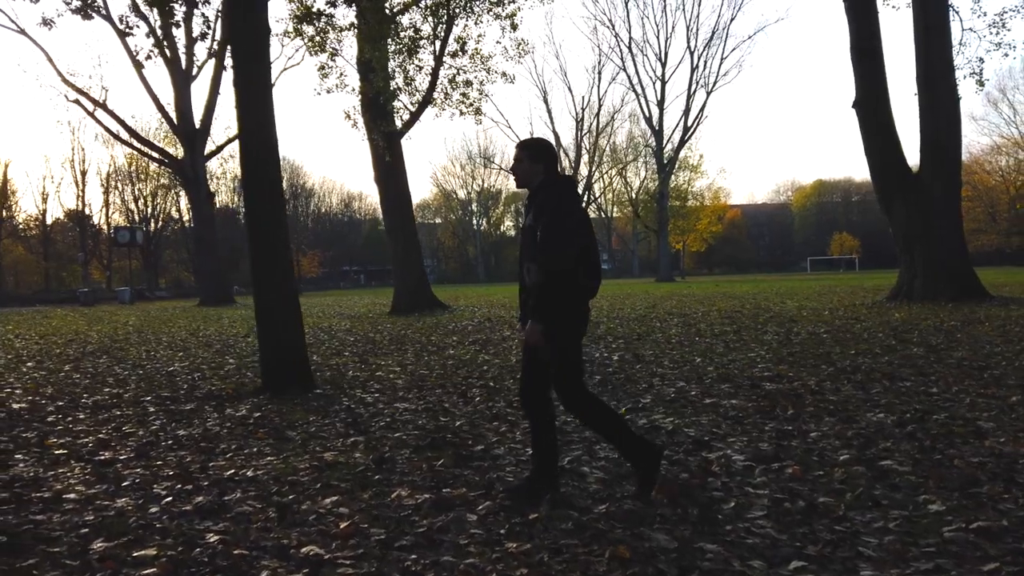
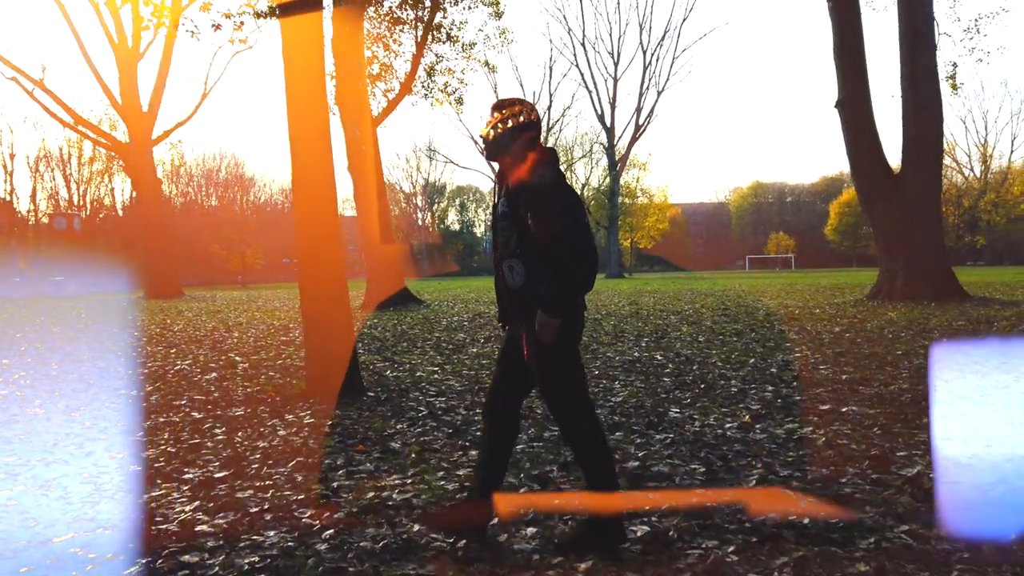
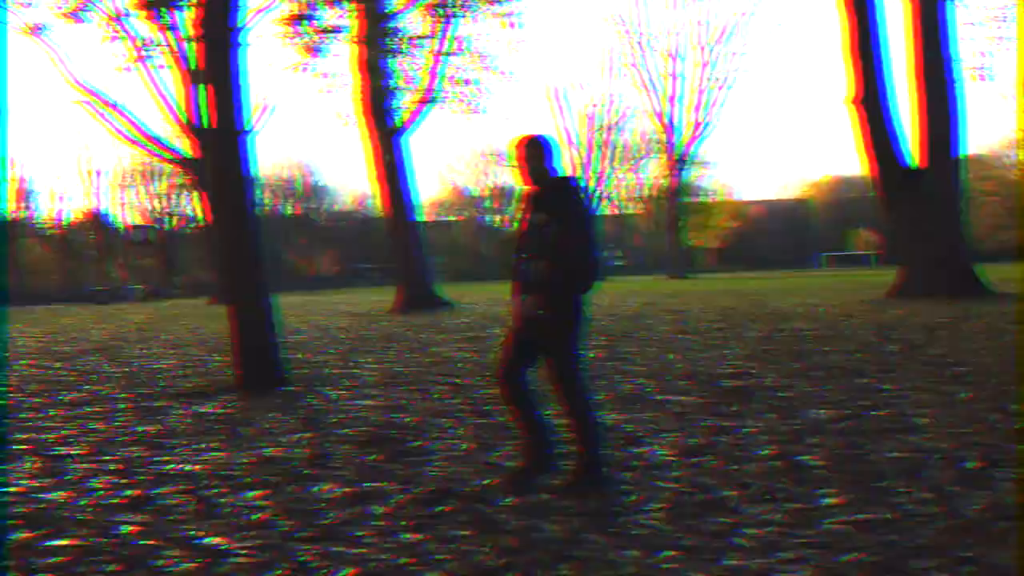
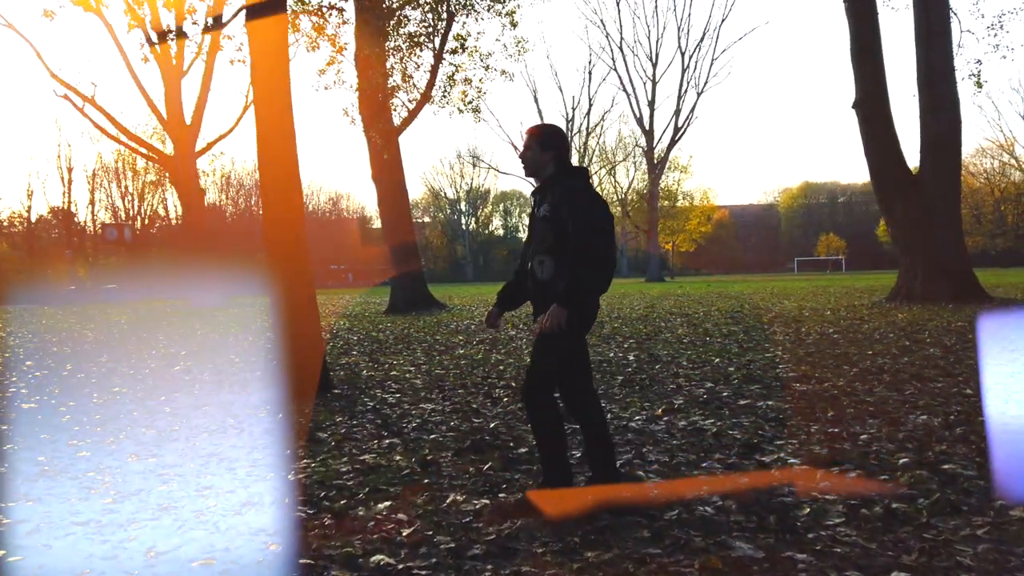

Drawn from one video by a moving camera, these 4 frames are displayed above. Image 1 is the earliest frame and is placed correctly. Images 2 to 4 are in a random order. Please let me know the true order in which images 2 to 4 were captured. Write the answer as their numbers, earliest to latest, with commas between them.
3, 4, 2
